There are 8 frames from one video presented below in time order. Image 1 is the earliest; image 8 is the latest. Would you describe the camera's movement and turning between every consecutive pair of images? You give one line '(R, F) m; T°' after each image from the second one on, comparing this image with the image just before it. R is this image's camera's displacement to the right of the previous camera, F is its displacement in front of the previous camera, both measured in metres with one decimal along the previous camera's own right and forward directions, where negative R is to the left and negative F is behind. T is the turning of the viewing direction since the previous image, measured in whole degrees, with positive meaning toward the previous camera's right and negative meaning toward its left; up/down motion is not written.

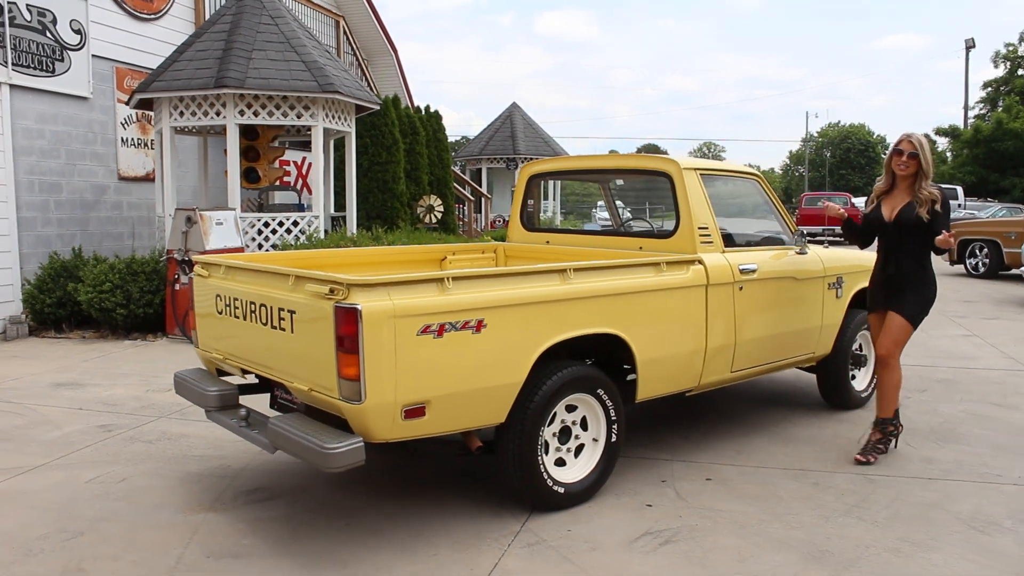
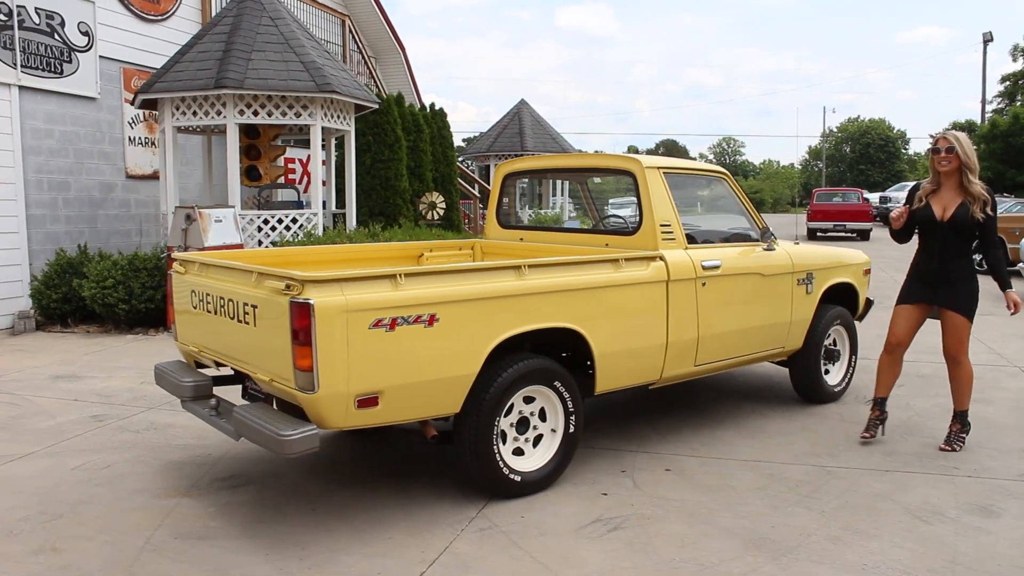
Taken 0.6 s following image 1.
(+0.4, -0.2) m; -1°
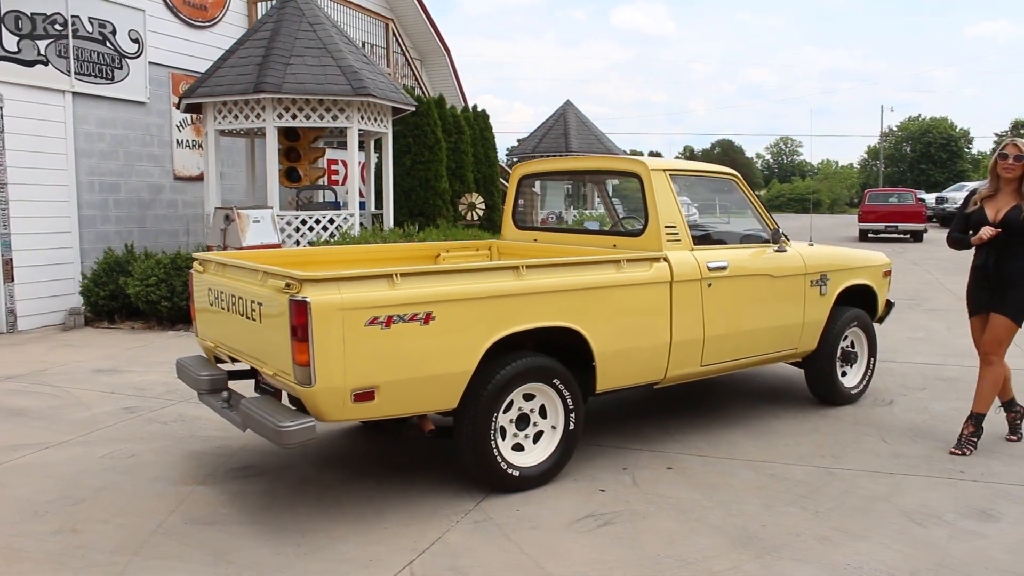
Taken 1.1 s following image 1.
(+0.3, -0.1) m; -4°
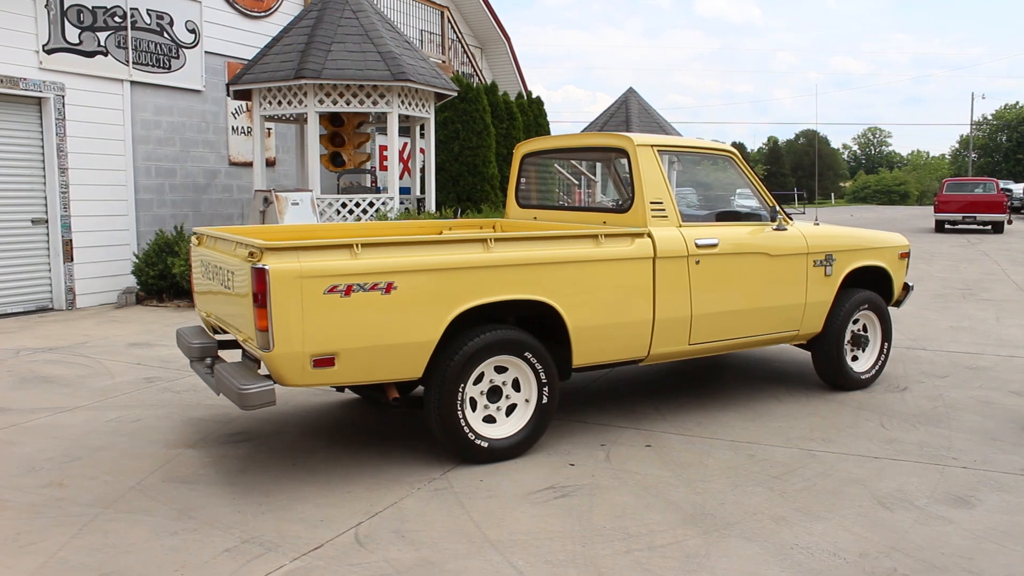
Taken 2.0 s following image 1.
(+0.6, 0.0) m; -5°
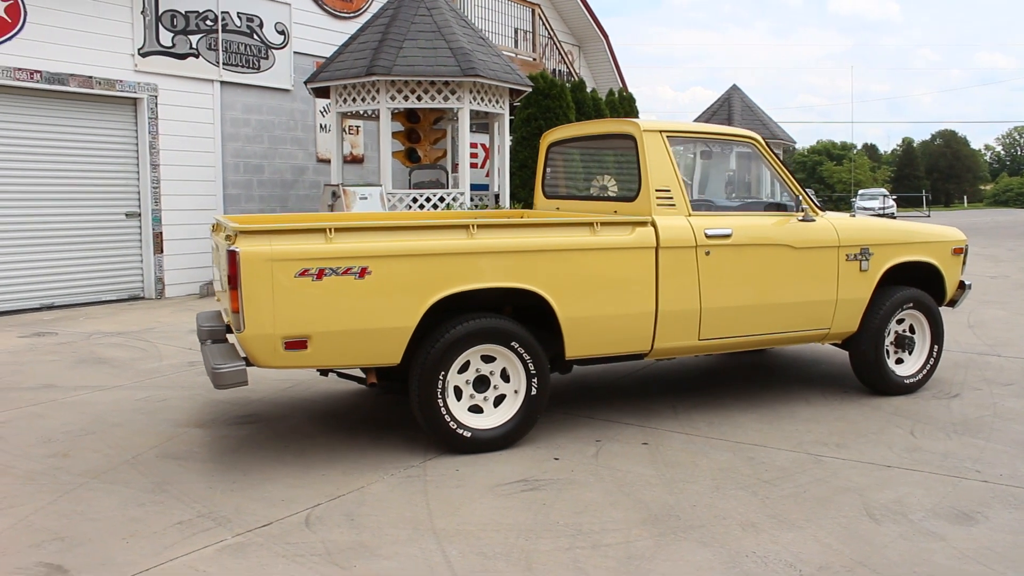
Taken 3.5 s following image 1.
(+0.8, +0.2) m; -8°
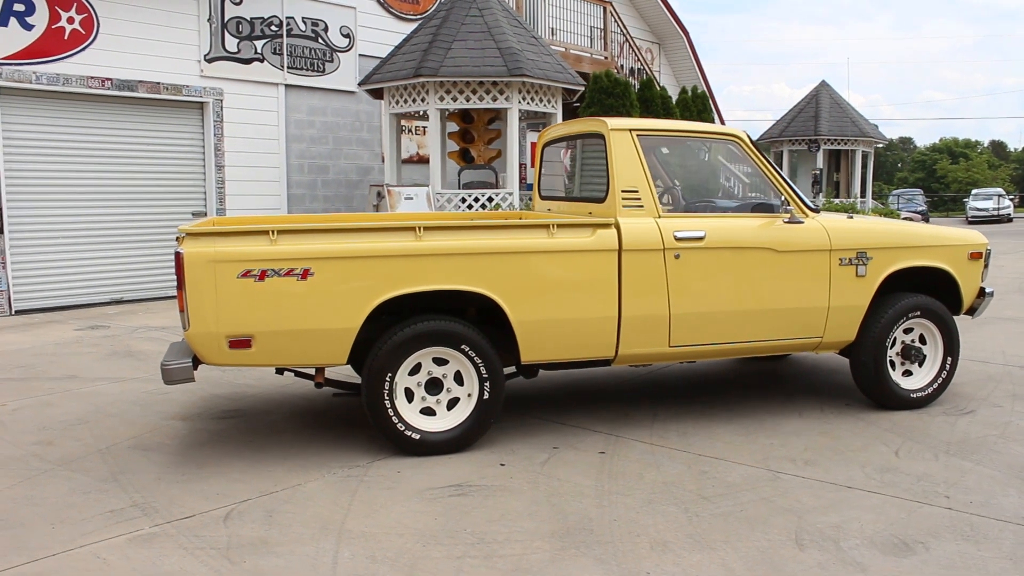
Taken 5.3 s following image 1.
(+0.9, +0.1) m; -7°
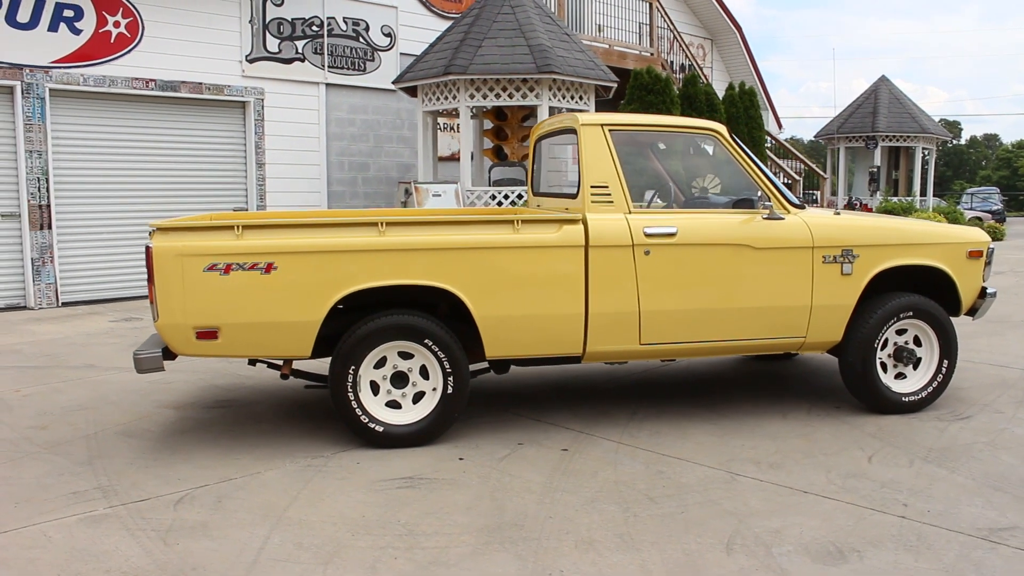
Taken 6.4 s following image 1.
(+0.6, 0.0) m; -5°
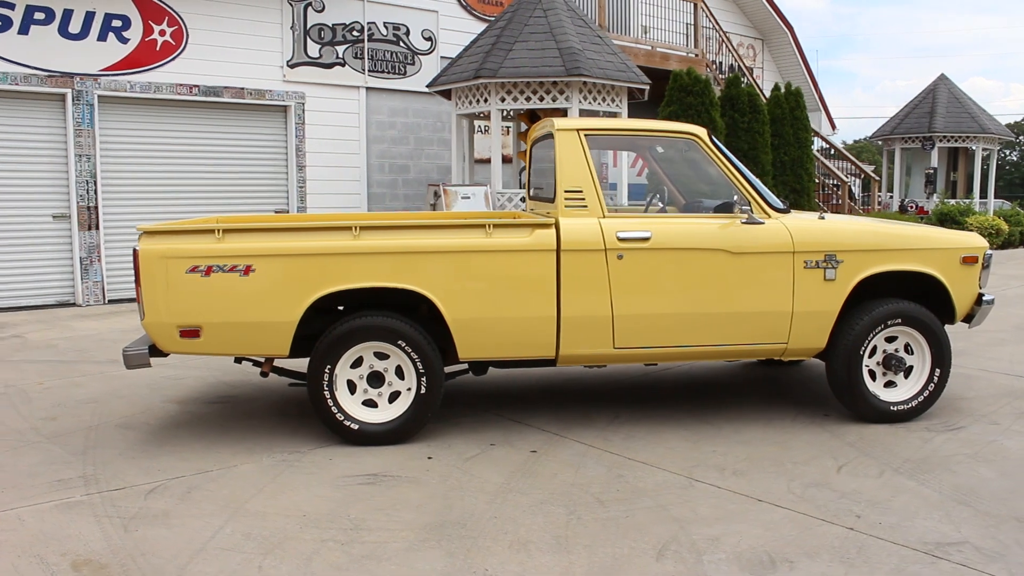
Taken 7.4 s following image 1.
(+0.6, 0.0) m; -5°
